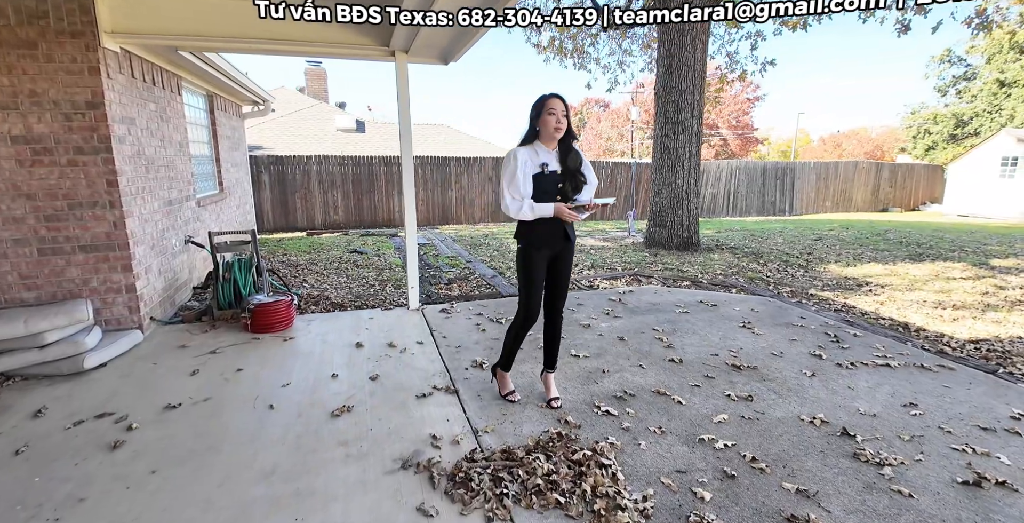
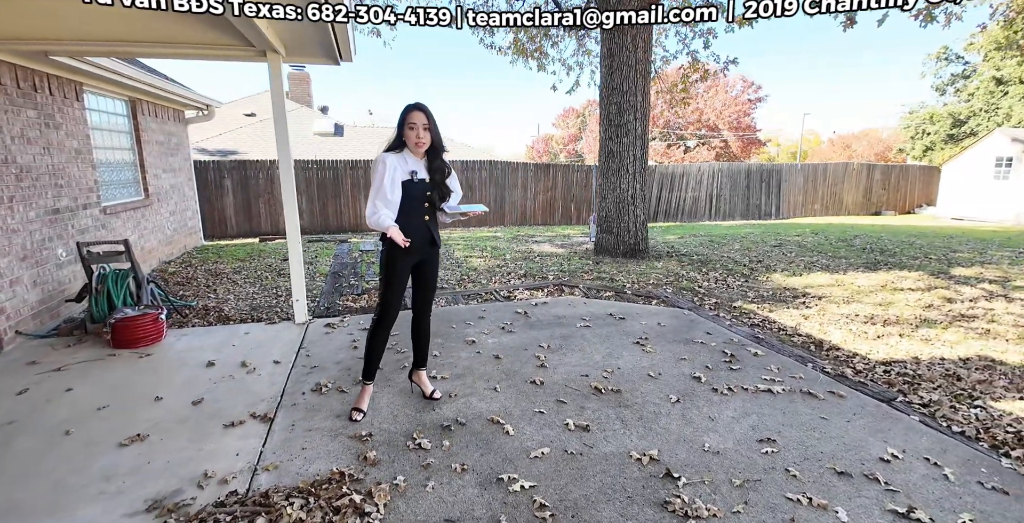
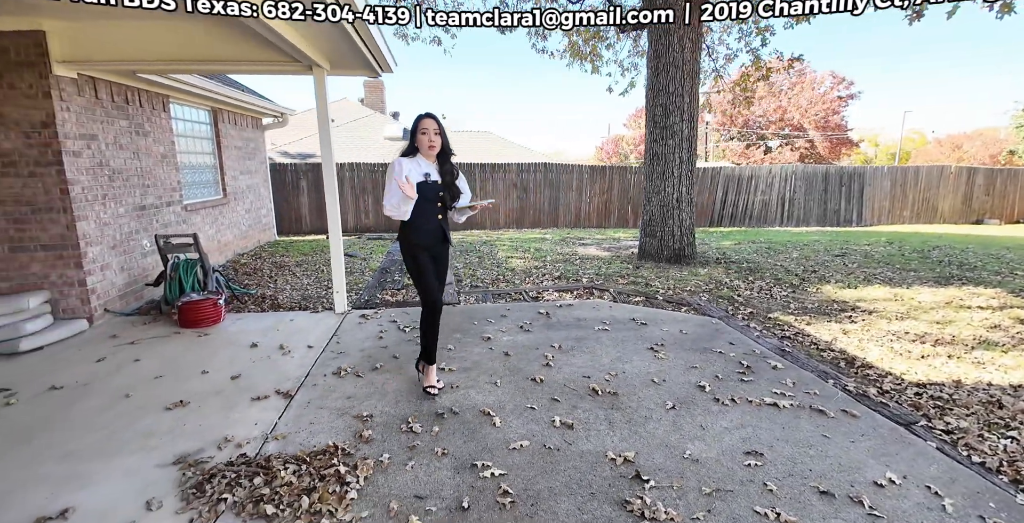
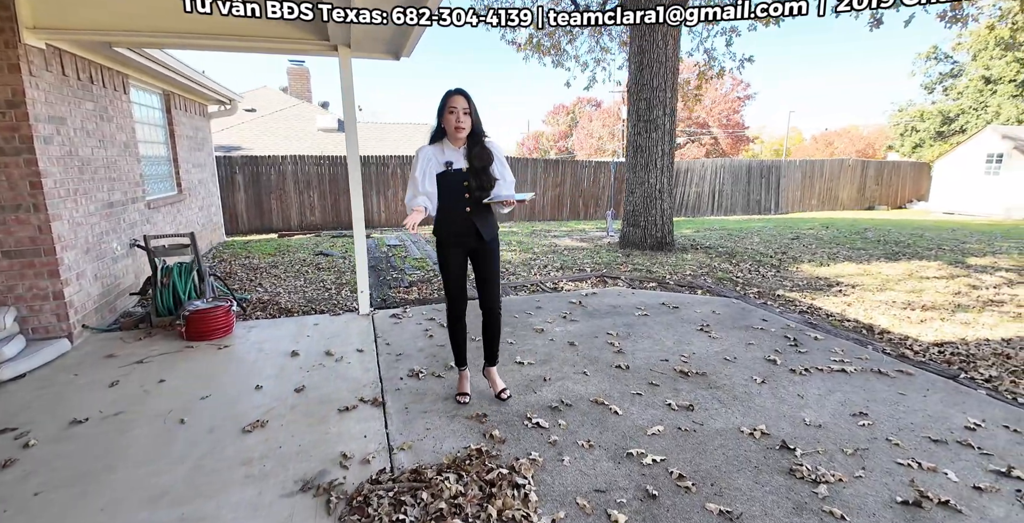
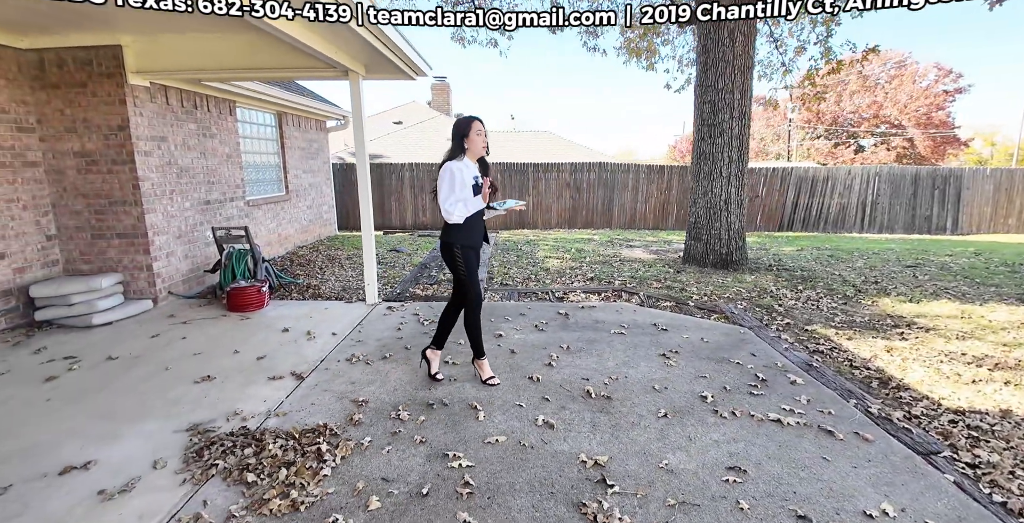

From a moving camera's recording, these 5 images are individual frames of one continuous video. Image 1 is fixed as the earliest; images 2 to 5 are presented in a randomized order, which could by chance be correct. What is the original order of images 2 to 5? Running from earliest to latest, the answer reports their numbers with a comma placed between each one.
4, 2, 3, 5
